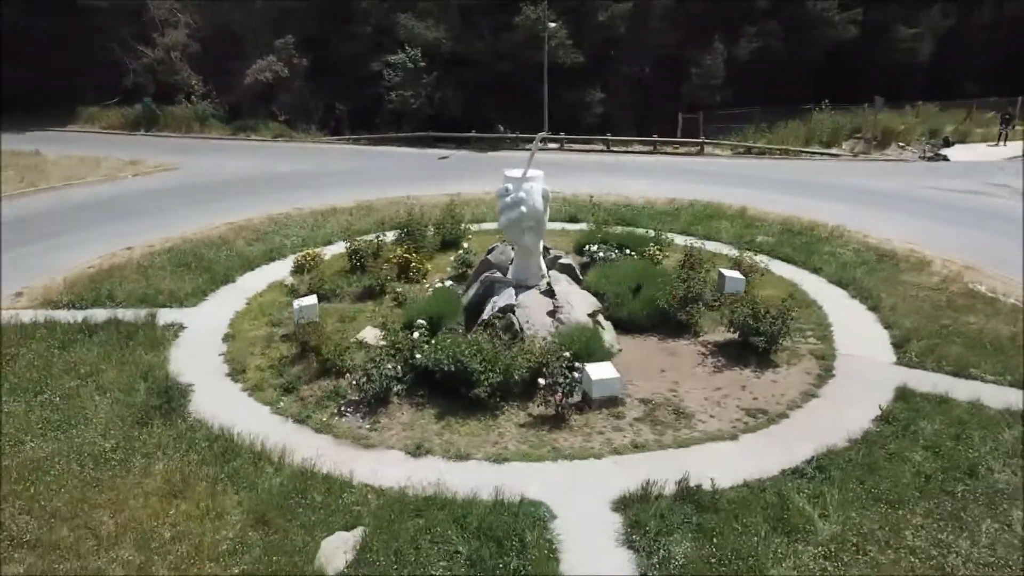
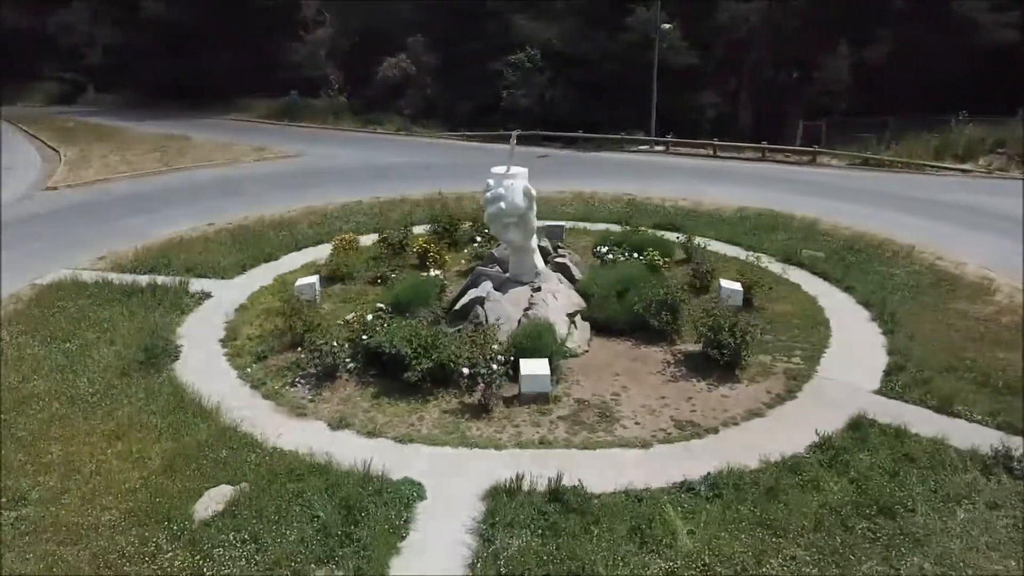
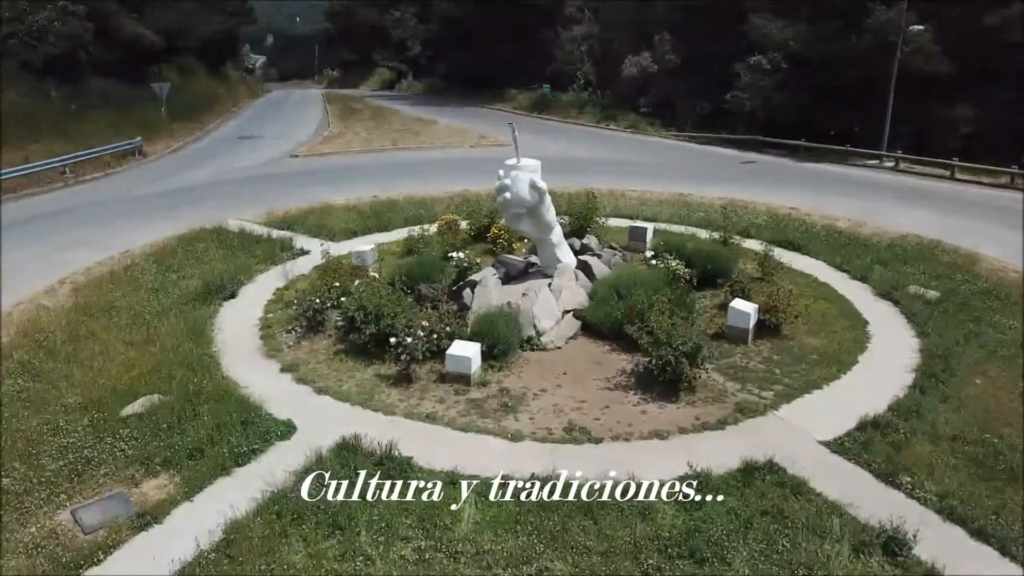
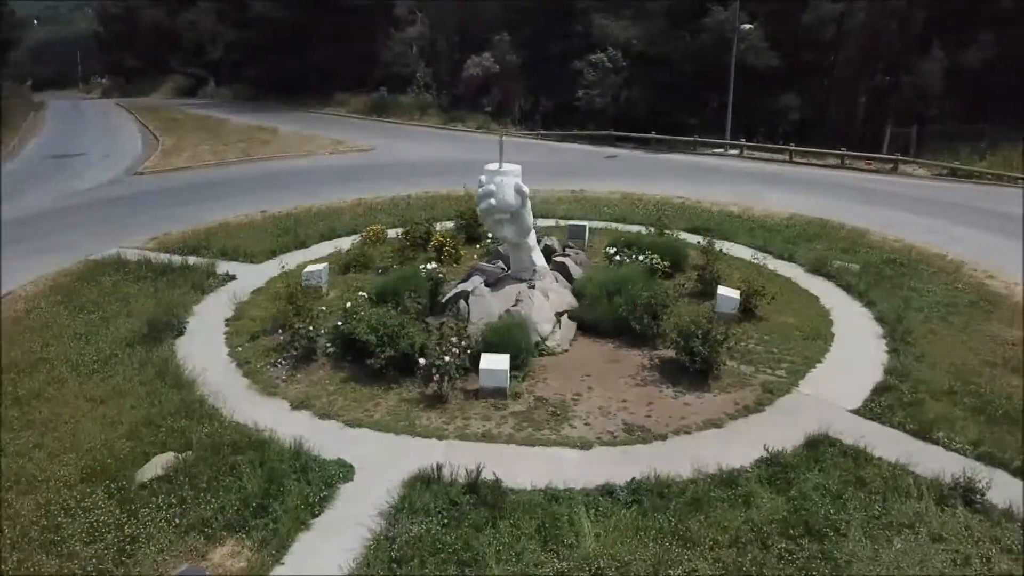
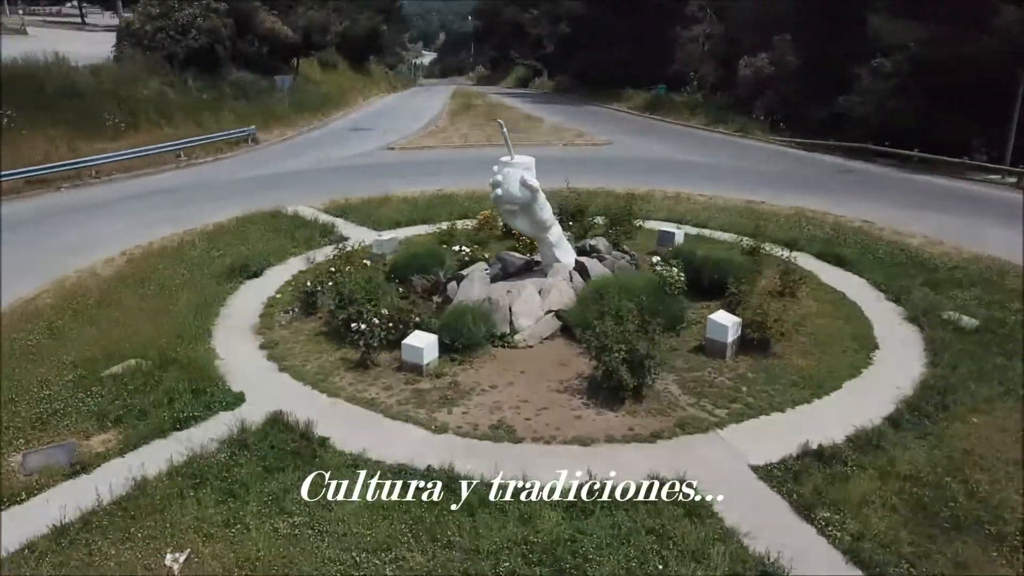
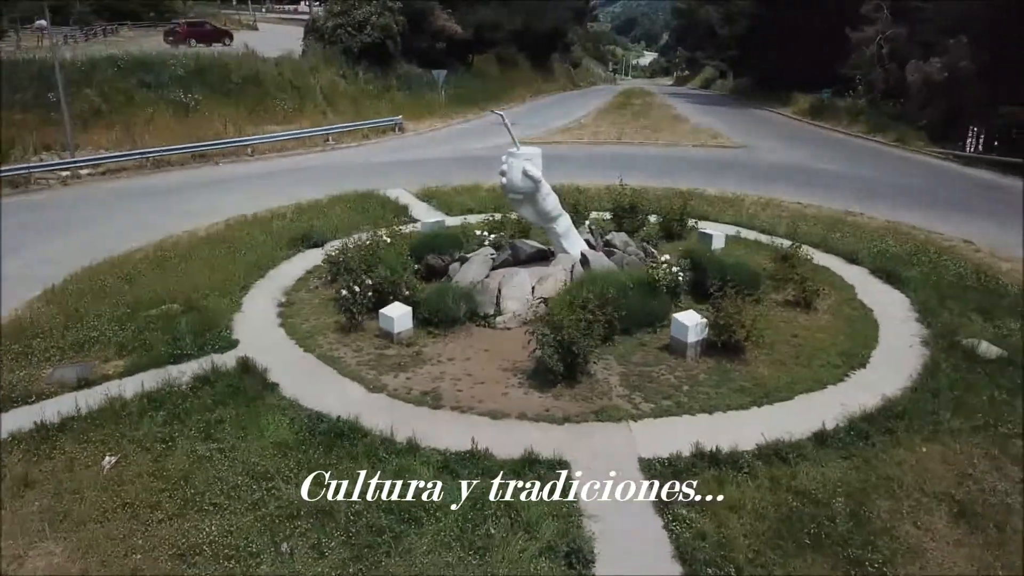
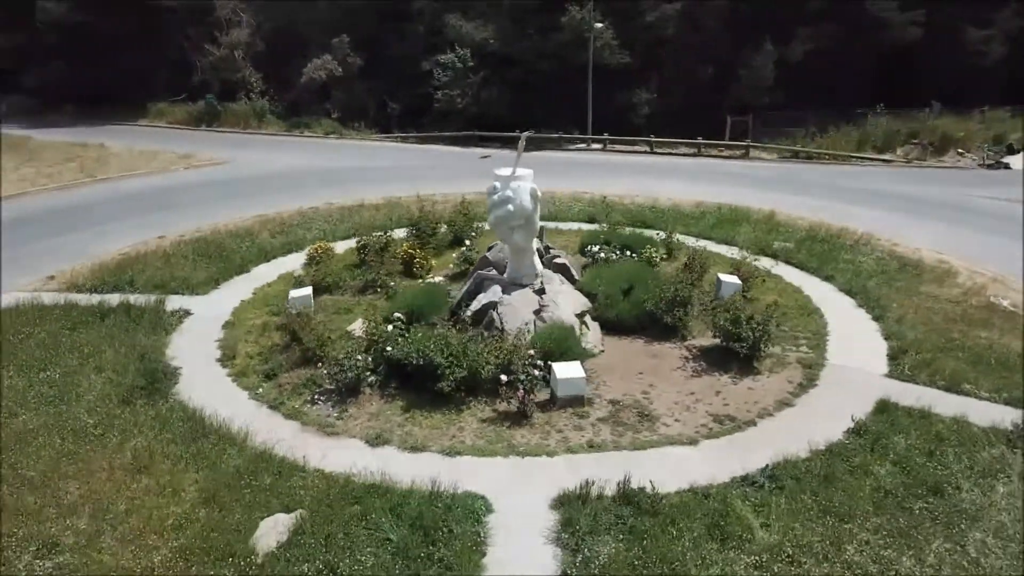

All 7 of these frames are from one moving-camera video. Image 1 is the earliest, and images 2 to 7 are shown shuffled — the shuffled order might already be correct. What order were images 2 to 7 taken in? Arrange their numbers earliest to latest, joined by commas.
7, 2, 4, 3, 5, 6
